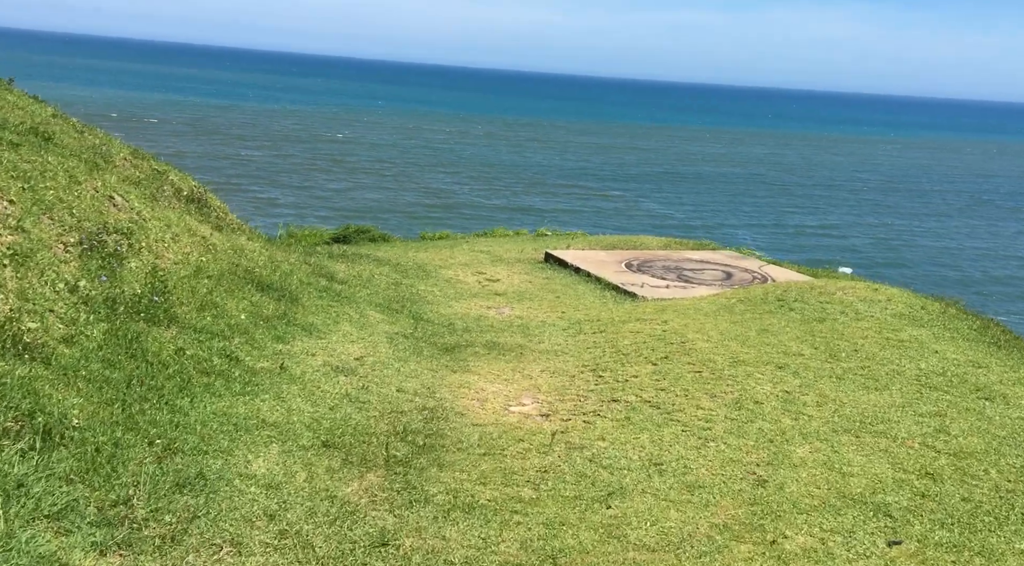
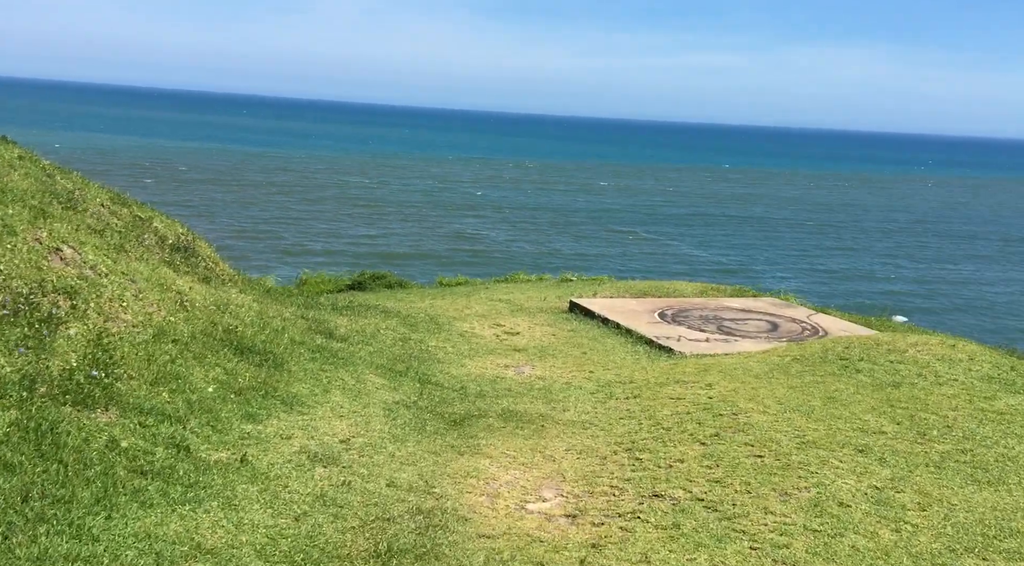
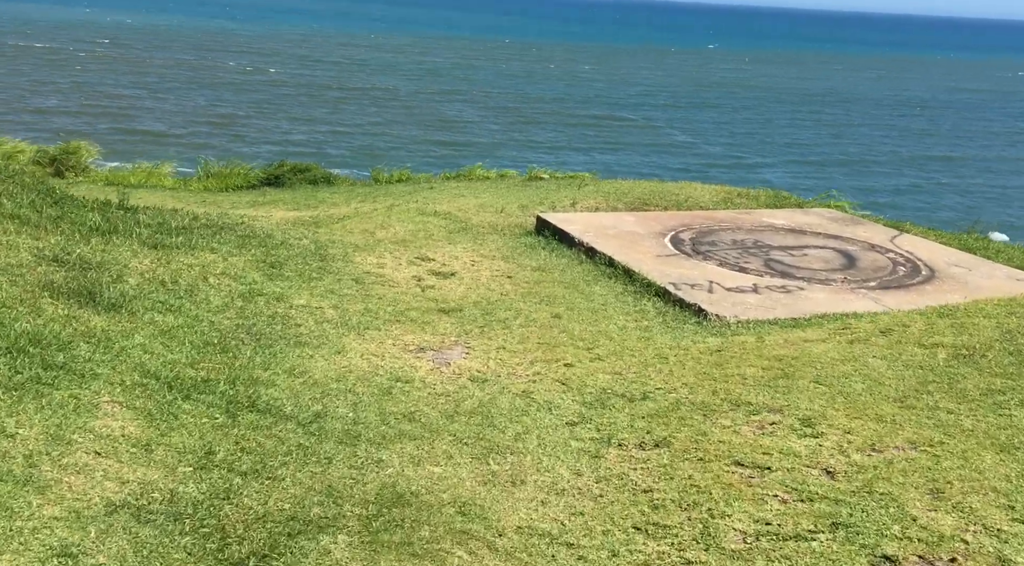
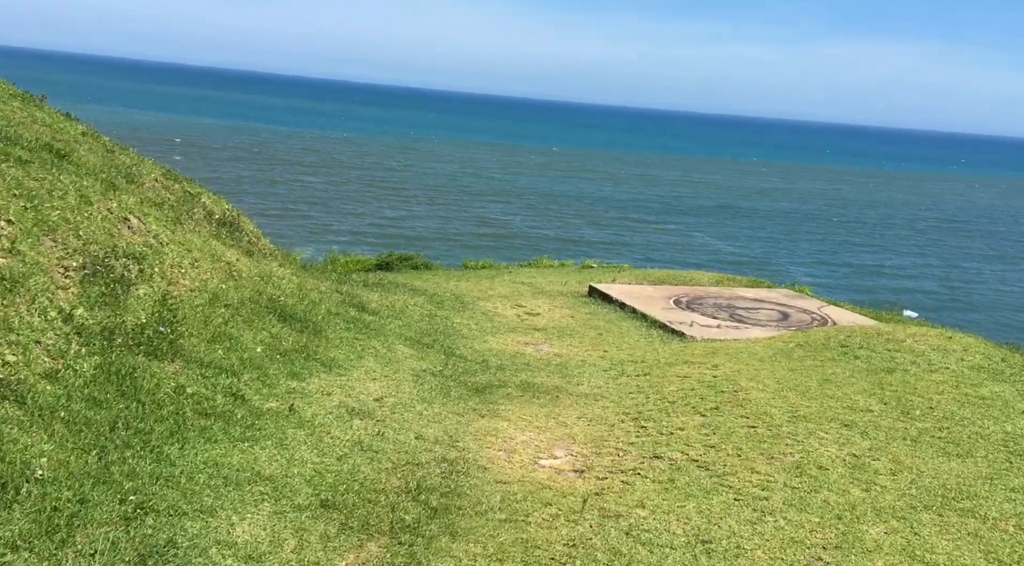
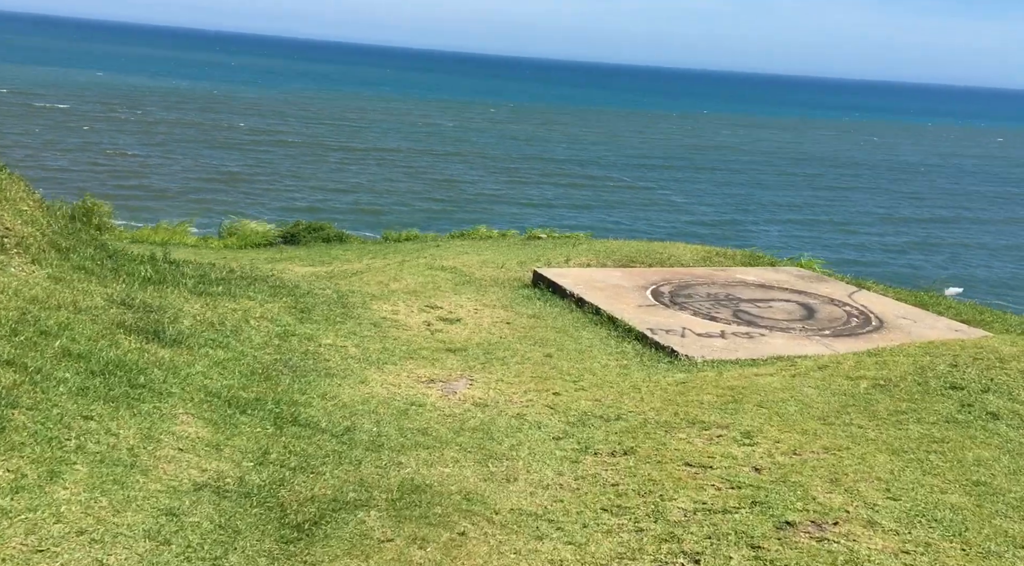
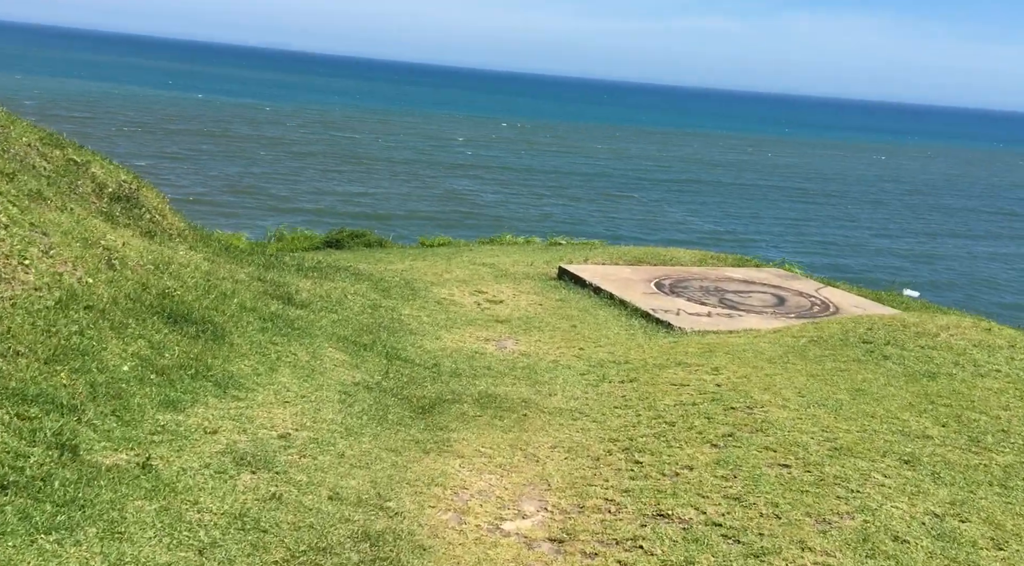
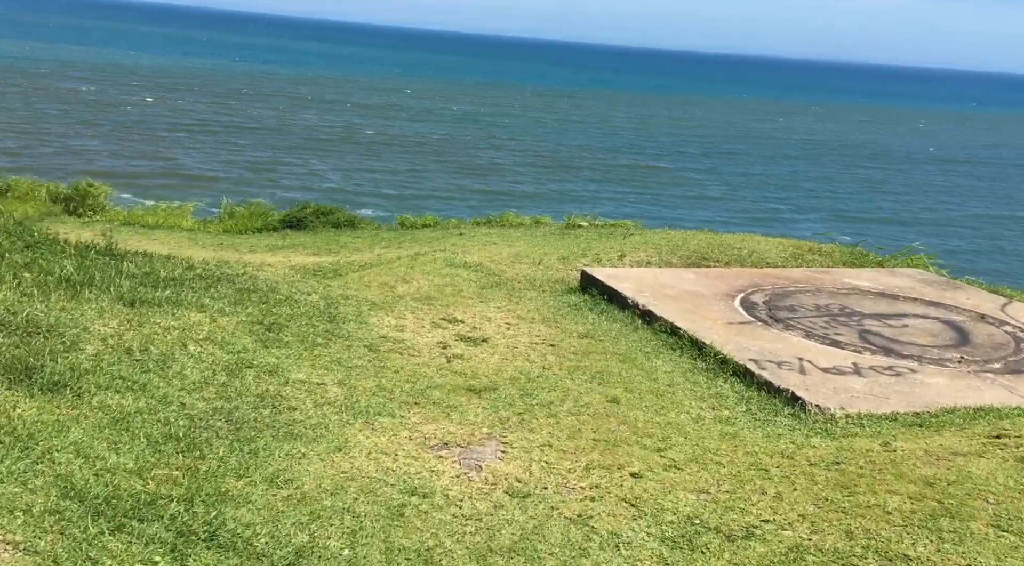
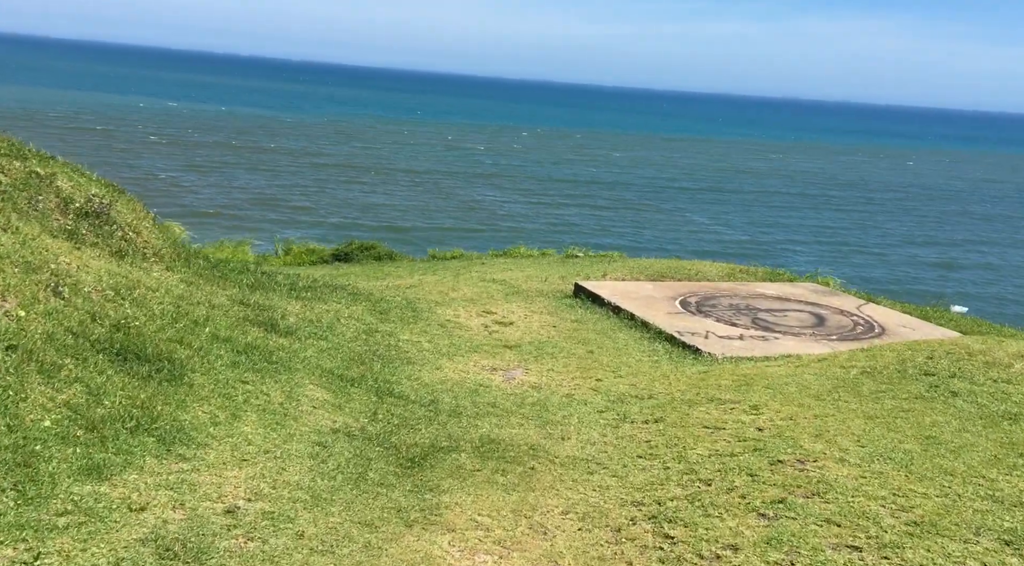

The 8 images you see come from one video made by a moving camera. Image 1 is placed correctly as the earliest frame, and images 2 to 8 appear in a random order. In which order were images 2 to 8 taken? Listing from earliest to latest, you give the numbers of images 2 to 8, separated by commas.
4, 2, 6, 8, 5, 3, 7
